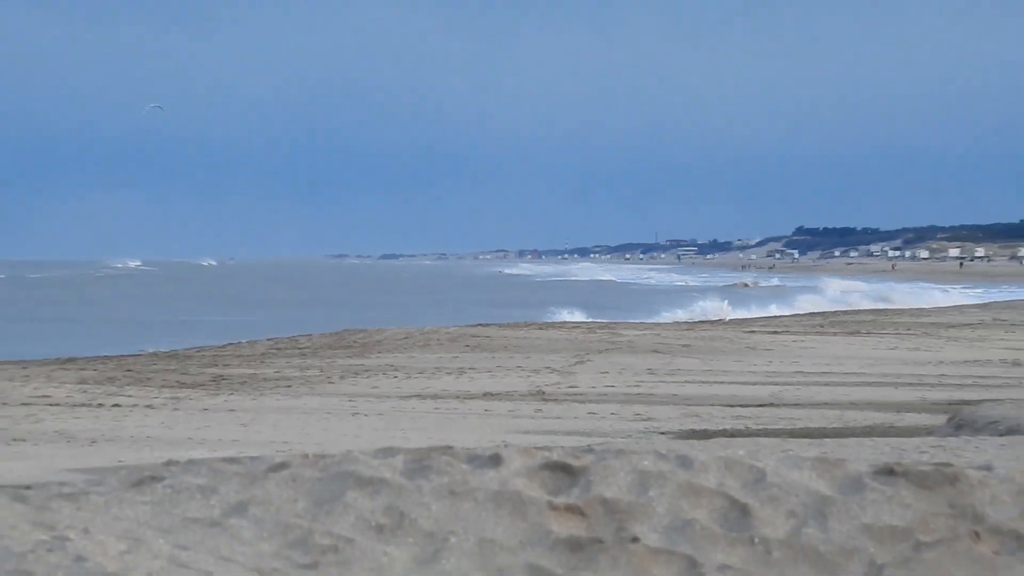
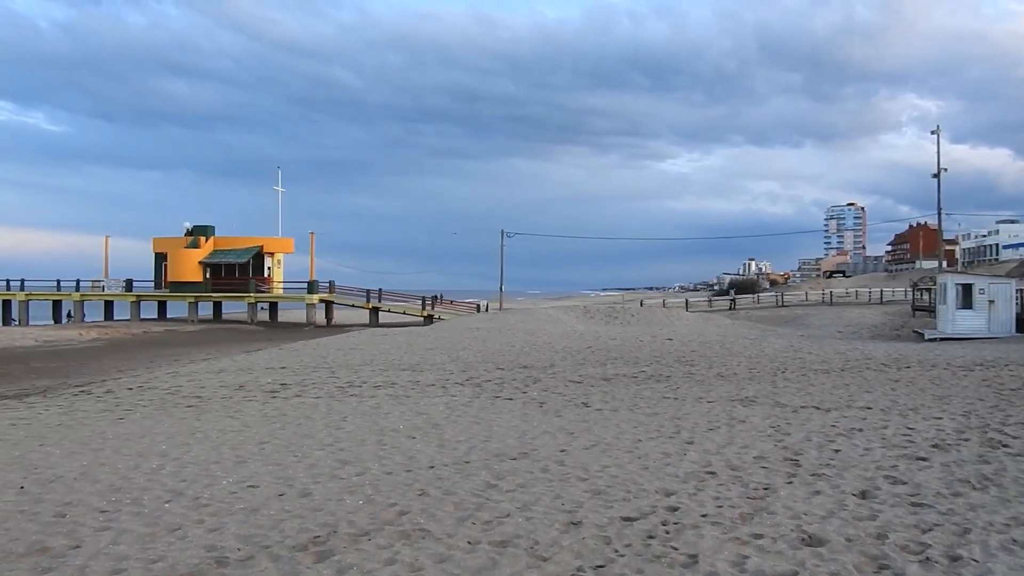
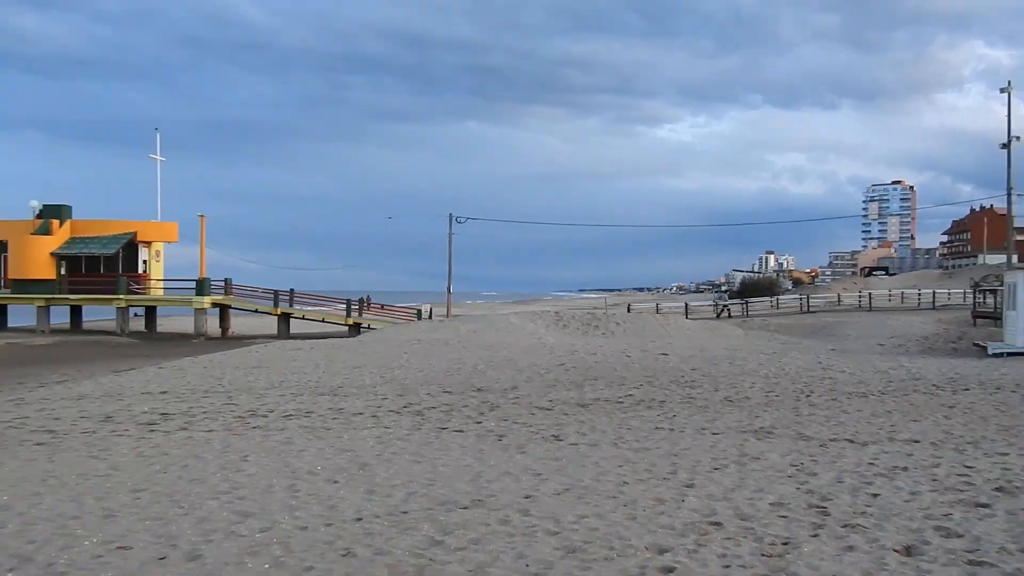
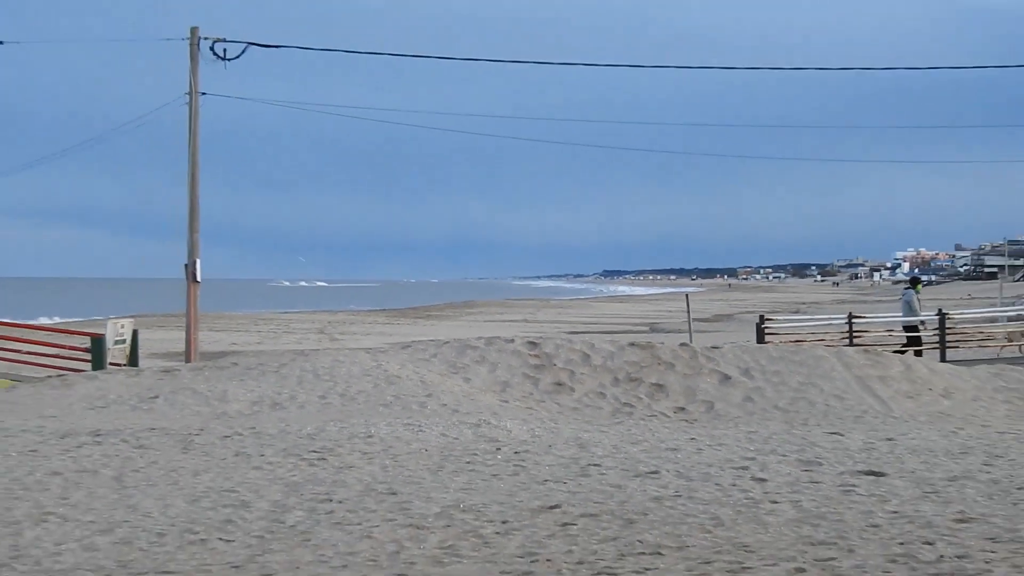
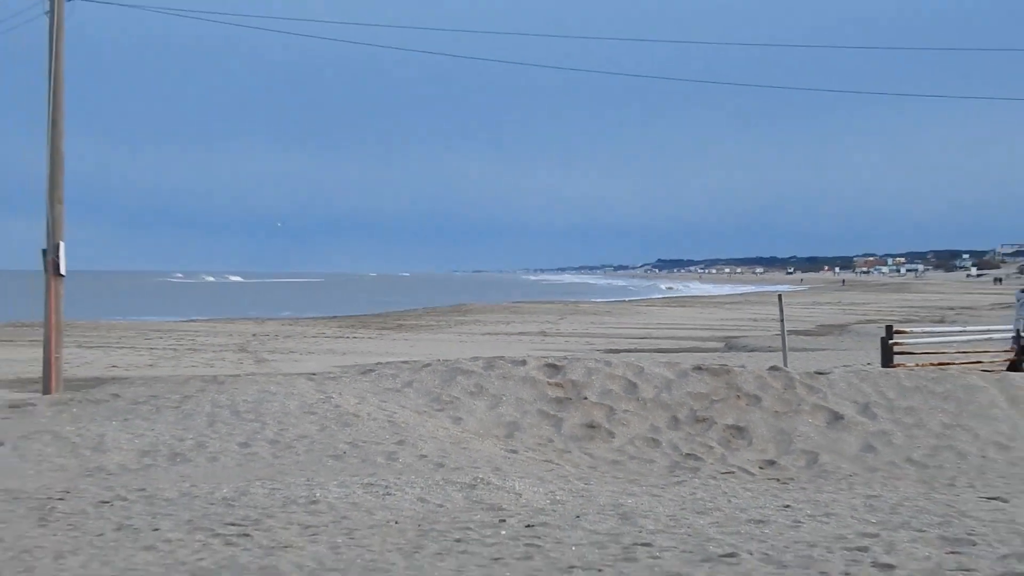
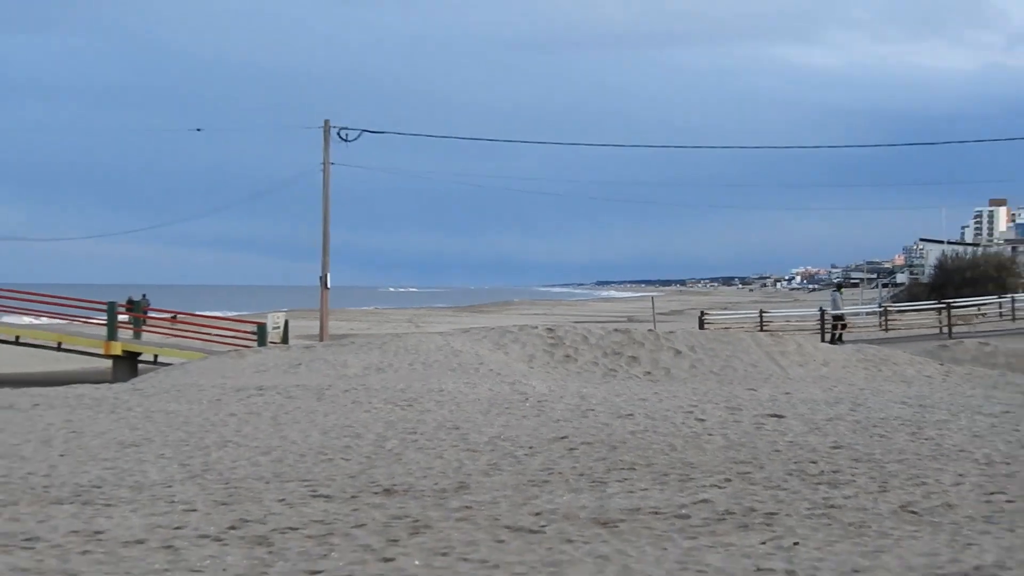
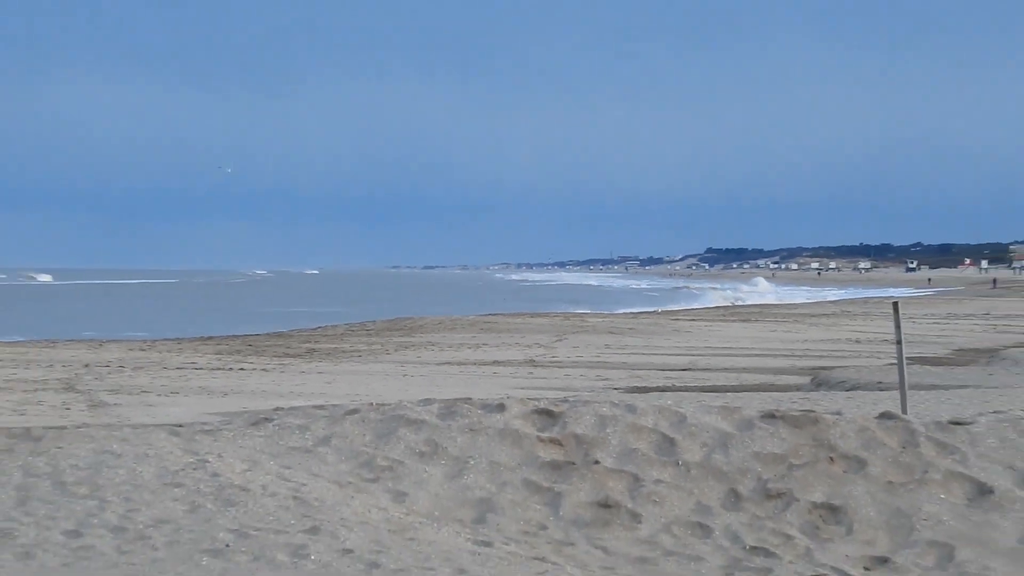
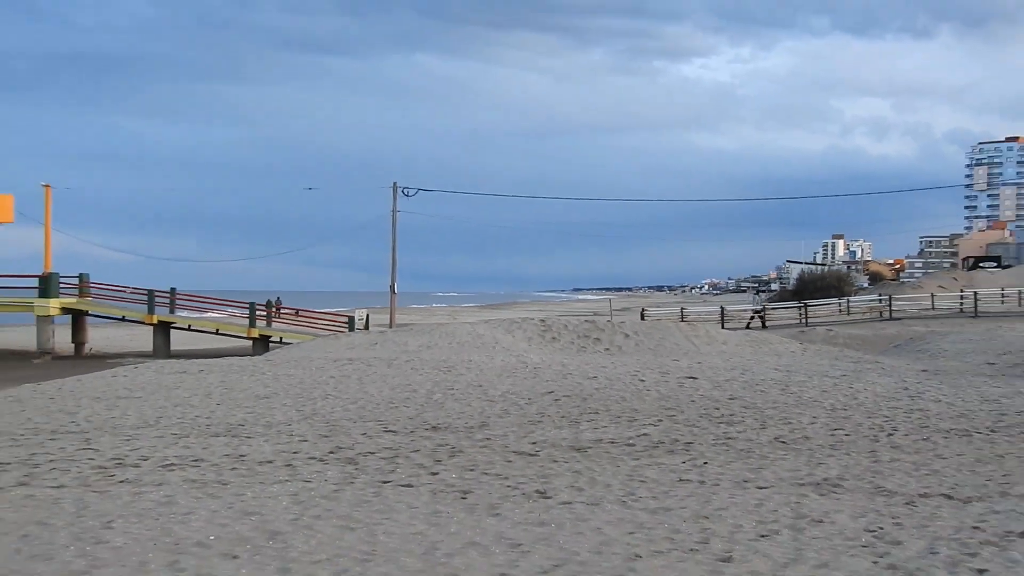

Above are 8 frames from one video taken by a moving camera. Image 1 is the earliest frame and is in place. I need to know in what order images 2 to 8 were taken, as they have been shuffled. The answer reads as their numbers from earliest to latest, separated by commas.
7, 5, 4, 6, 8, 3, 2
